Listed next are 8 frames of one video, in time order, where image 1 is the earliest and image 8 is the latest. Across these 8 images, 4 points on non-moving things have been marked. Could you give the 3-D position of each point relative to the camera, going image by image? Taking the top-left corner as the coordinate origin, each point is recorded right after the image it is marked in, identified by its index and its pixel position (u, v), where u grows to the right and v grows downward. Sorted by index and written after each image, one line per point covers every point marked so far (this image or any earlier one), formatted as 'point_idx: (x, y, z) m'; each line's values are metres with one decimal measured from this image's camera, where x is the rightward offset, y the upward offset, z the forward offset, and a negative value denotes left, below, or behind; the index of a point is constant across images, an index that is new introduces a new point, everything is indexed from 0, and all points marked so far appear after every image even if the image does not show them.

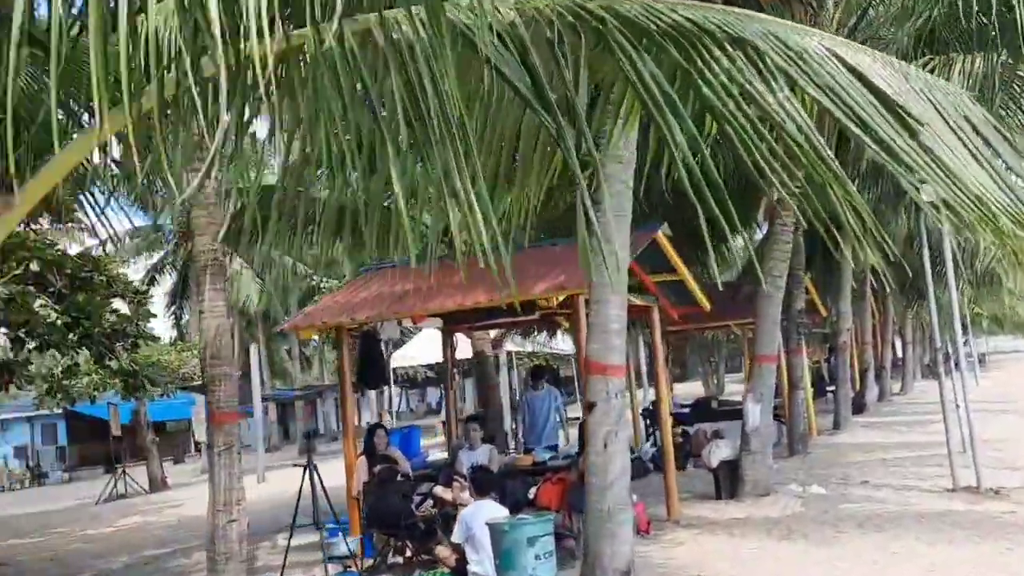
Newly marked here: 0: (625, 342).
0: (+0.9, -0.4, +6.5) m
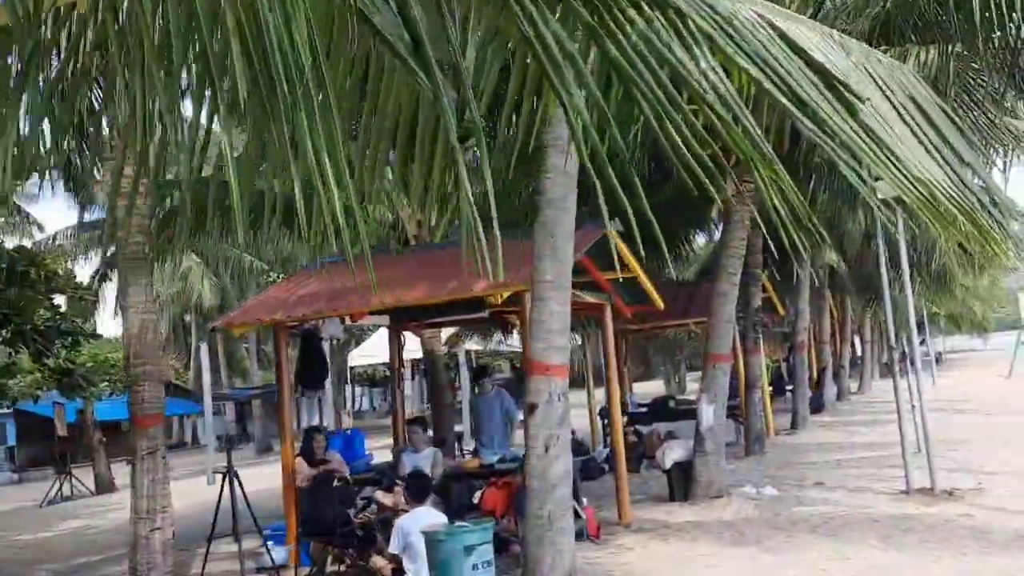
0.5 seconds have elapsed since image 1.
0: (+0.4, -0.4, +6.2) m
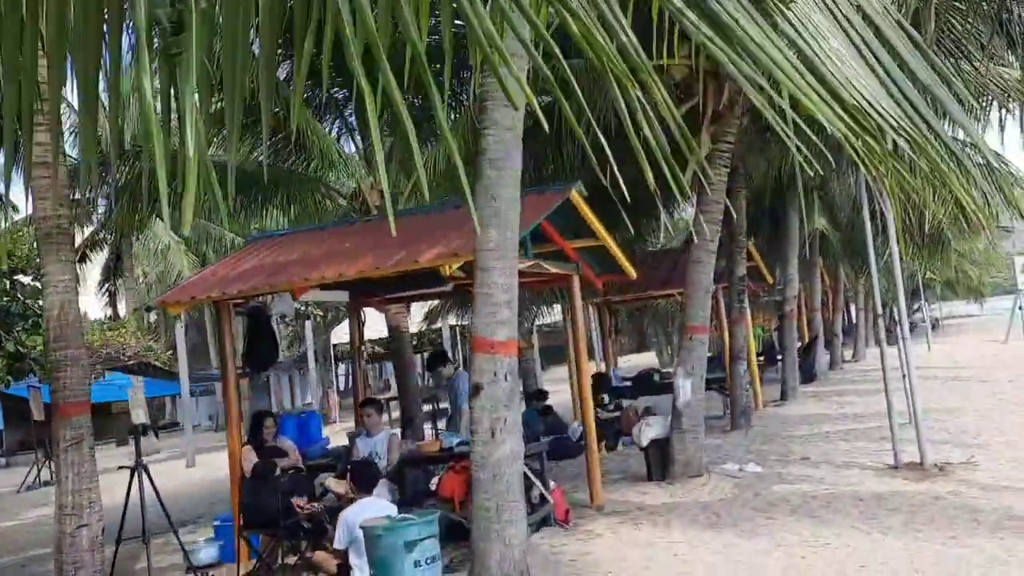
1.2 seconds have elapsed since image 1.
0: (0.0, -0.2, +5.6) m
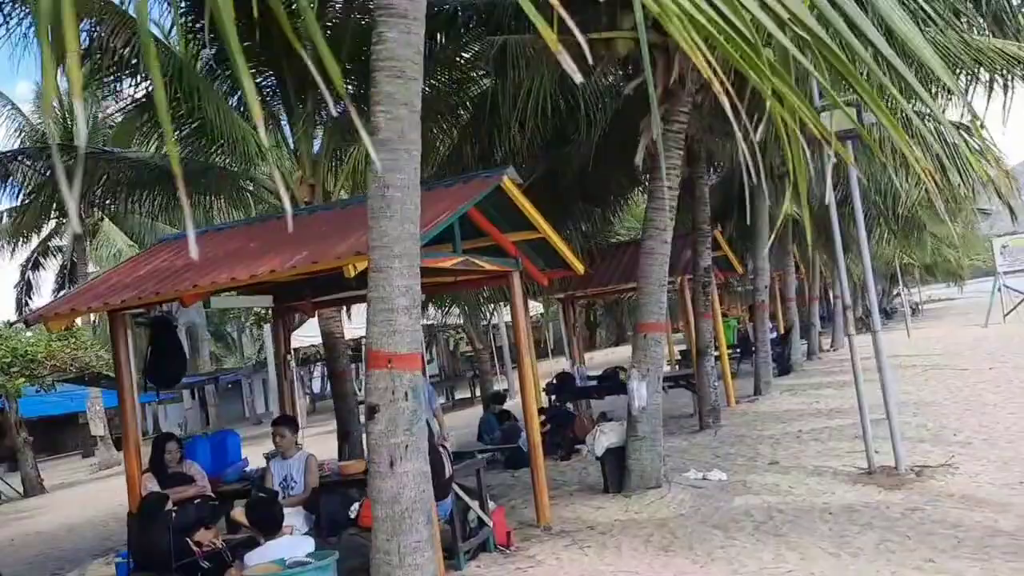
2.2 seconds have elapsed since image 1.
0: (-0.5, -0.2, +4.8) m
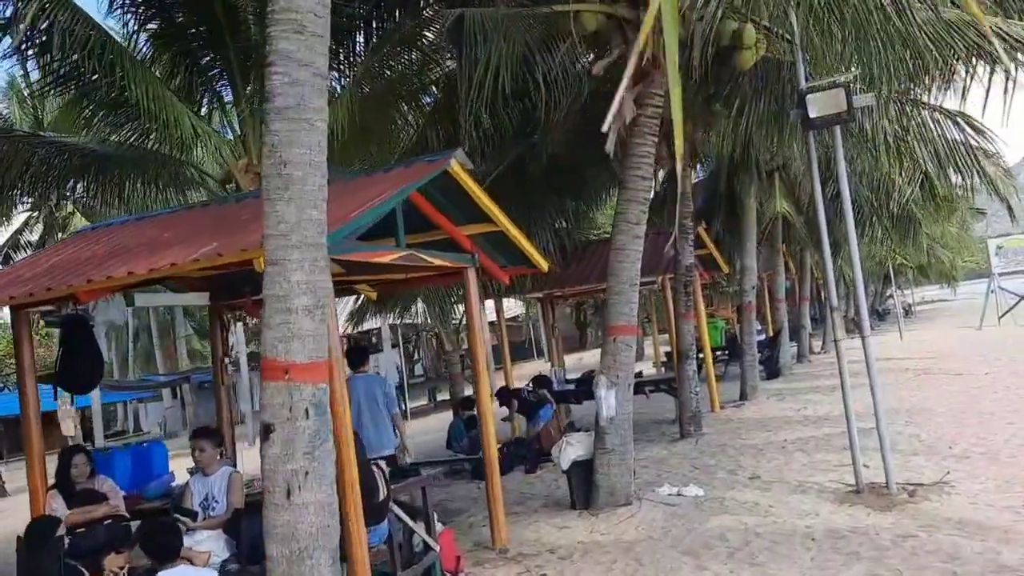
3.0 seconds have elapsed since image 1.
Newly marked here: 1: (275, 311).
0: (-0.9, -0.2, +4.0) m
1: (-1.1, -0.1, +4.0) m
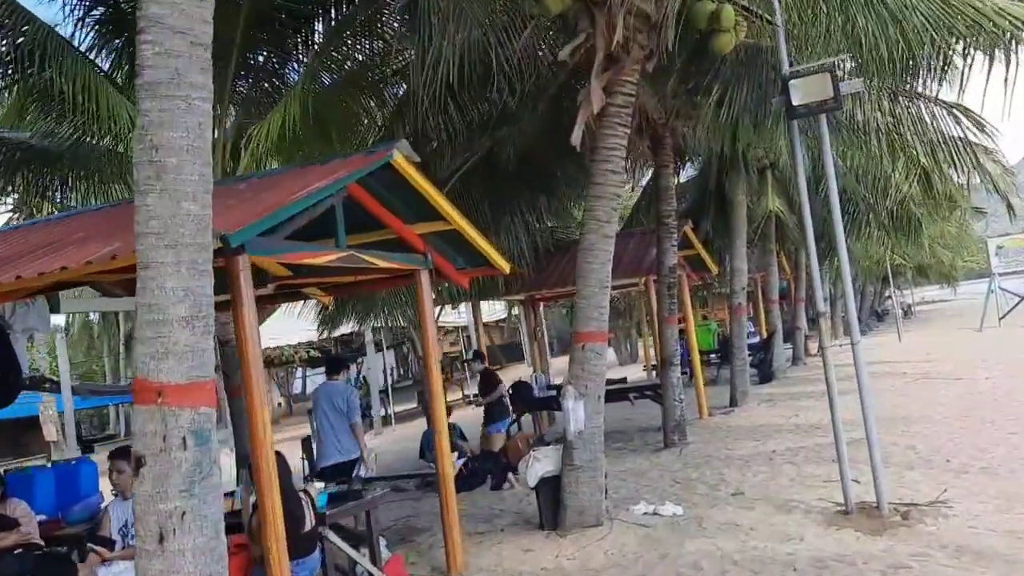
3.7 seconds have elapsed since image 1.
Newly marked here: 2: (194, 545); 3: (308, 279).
0: (-1.2, -0.2, +3.4) m
1: (-1.4, -0.1, +3.4) m
2: (-1.2, -1.0, +3.4) m
3: (-1.7, +0.1, +7.2) m
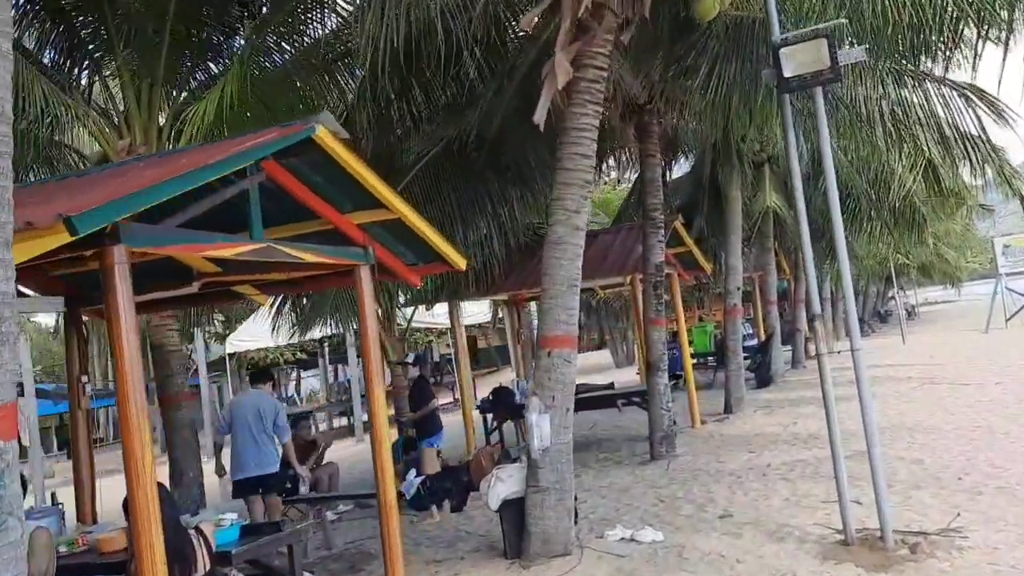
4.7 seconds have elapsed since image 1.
0: (-1.6, -0.2, +2.6) m
1: (-1.8, -0.1, +2.6) m
2: (-1.6, -1.0, +2.6) m
3: (-2.0, +0.1, +6.4) m
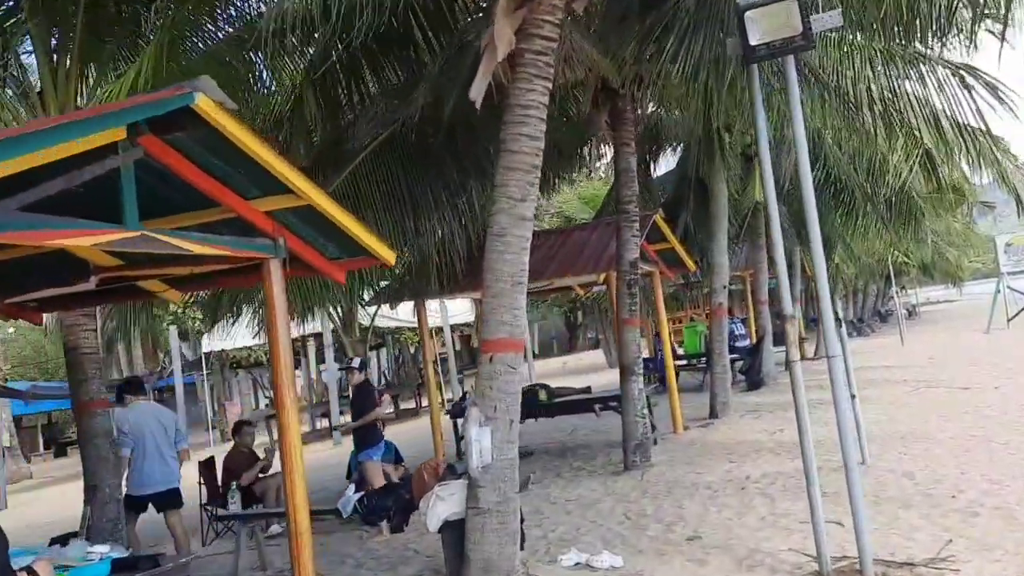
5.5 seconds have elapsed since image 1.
0: (-2.0, -0.2, +1.9) m
1: (-2.2, -0.1, +1.9) m
2: (-2.0, -1.0, +1.9) m
3: (-2.4, +0.1, +5.7) m
